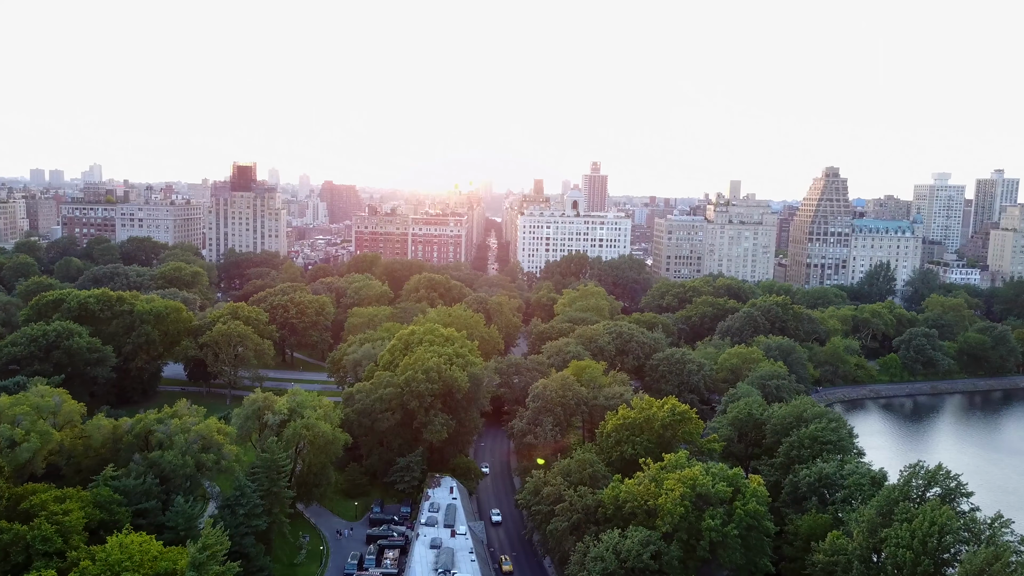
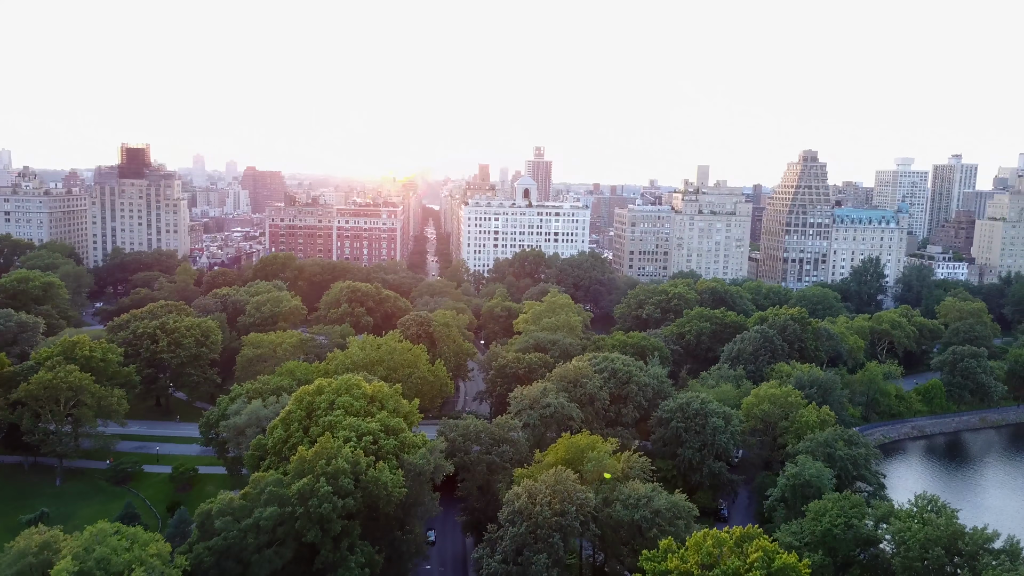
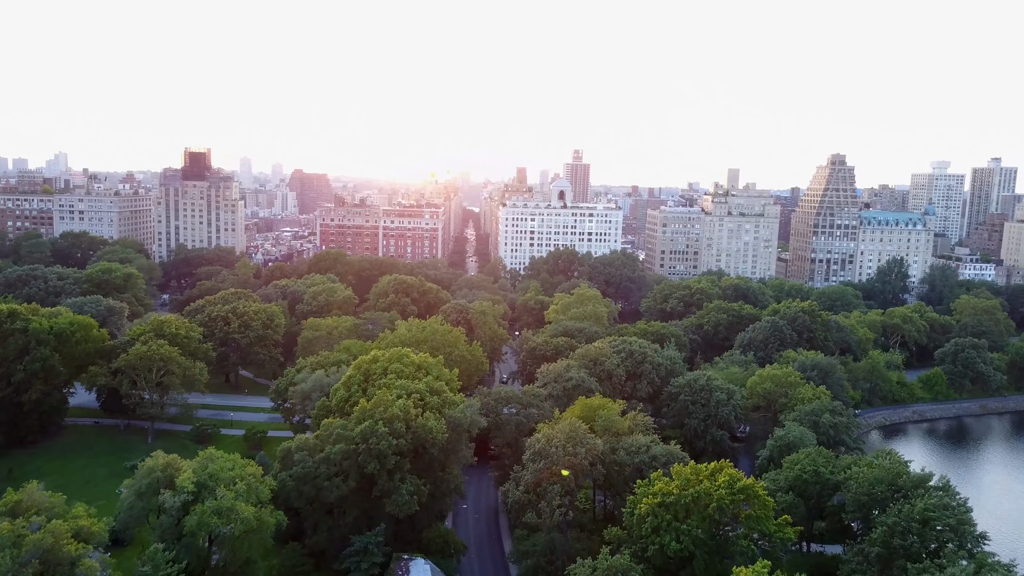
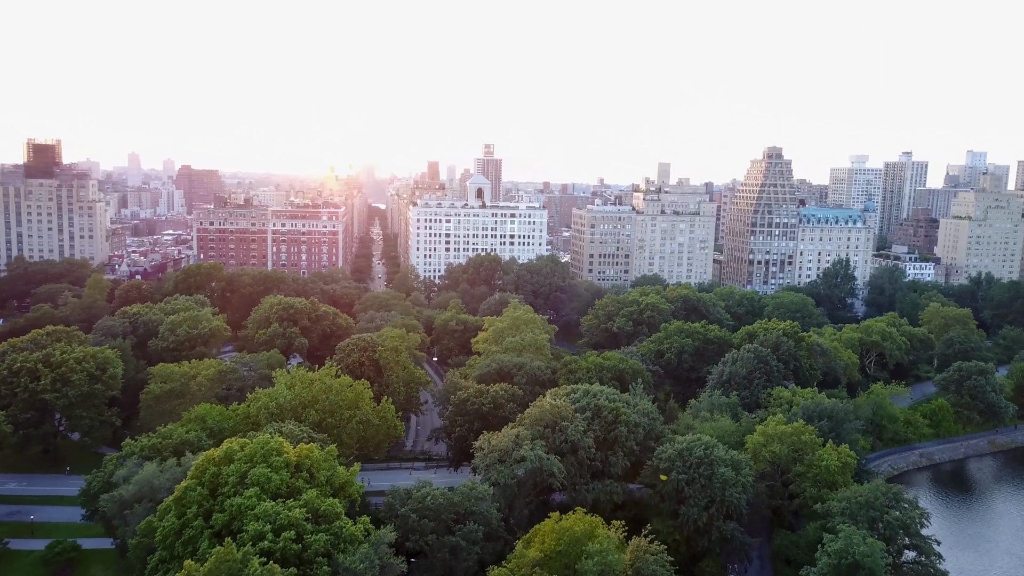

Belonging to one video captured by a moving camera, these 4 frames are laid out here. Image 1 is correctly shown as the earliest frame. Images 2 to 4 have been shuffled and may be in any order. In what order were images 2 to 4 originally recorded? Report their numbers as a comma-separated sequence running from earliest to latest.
3, 2, 4
